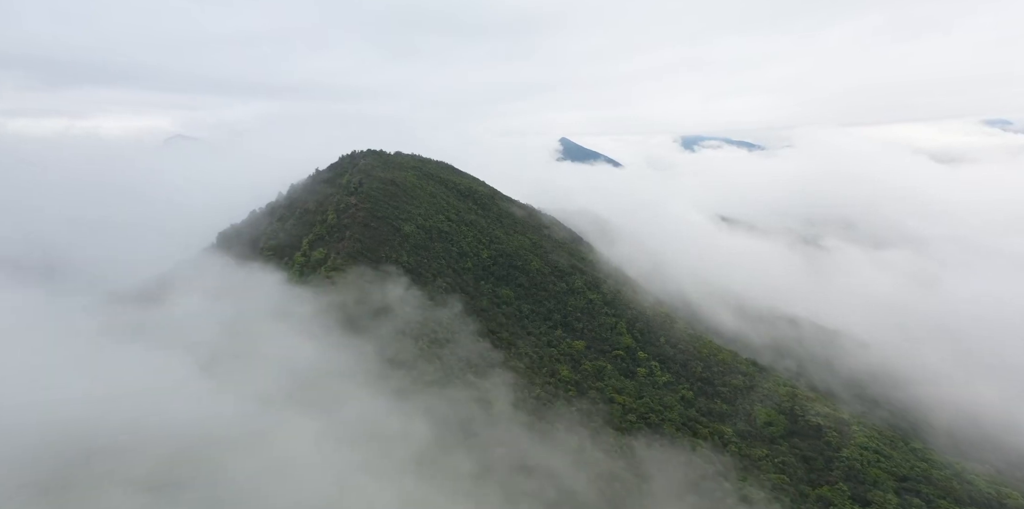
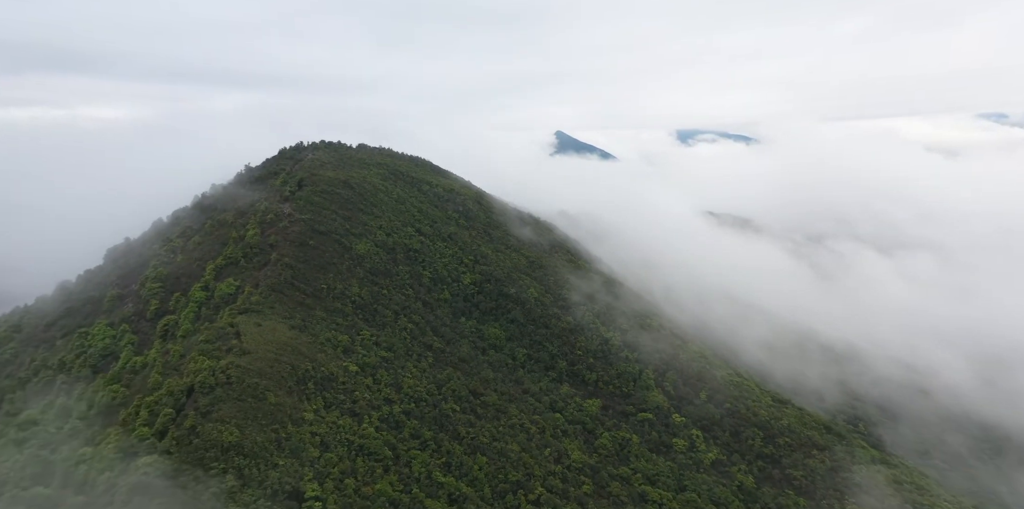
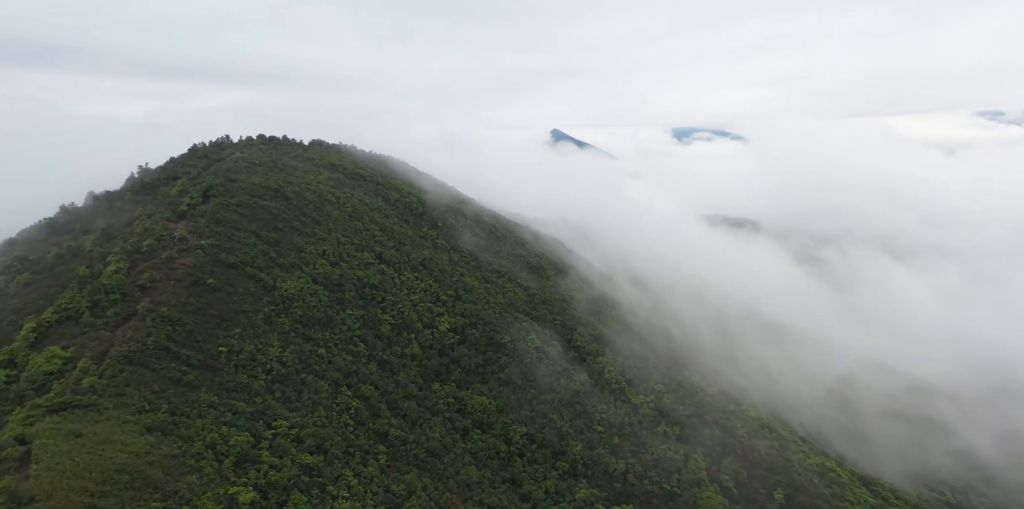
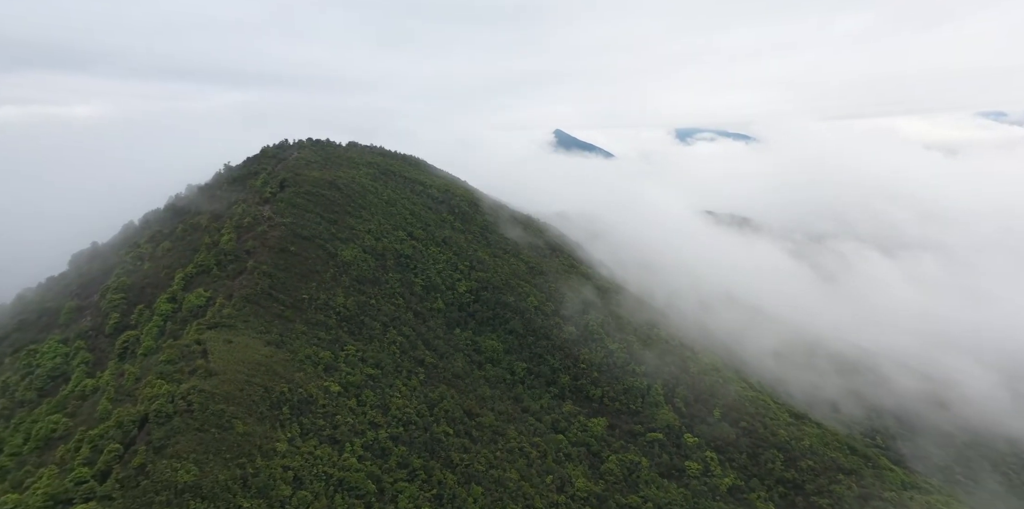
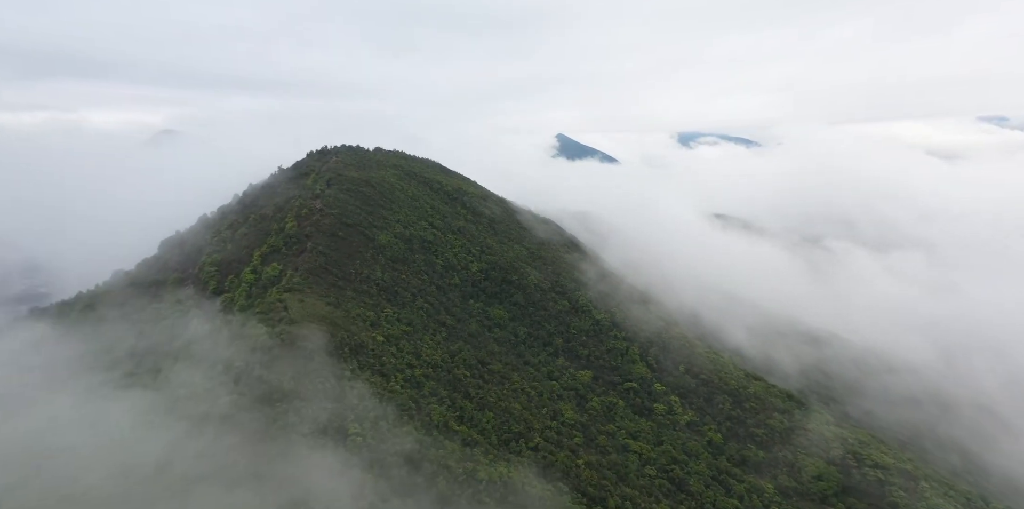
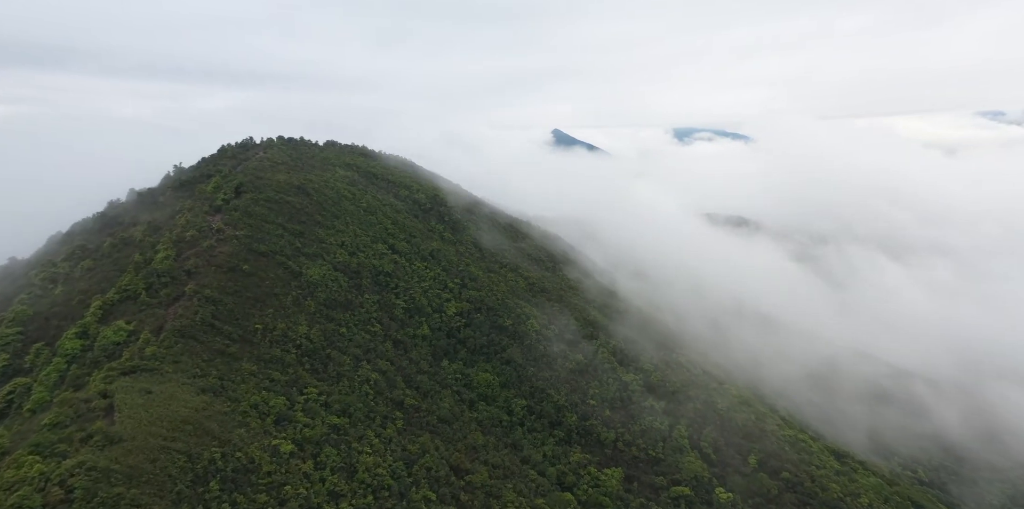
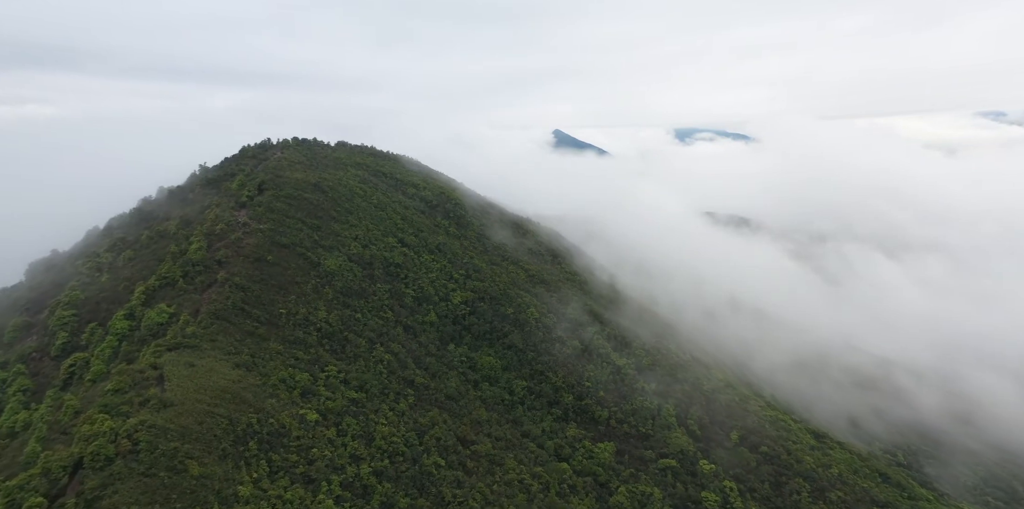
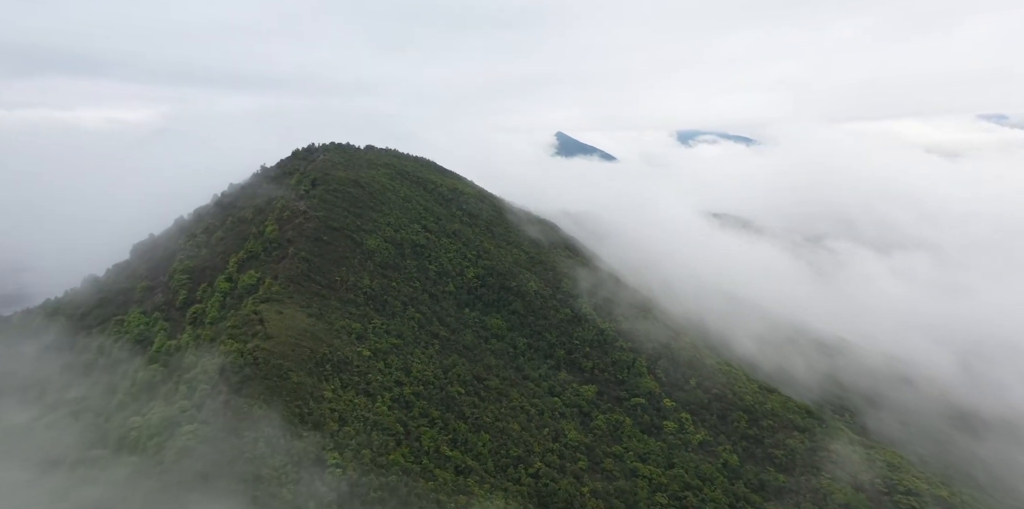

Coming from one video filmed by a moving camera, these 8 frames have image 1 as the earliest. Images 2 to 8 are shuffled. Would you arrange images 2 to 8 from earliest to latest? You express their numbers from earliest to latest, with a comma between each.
5, 8, 2, 4, 7, 6, 3
